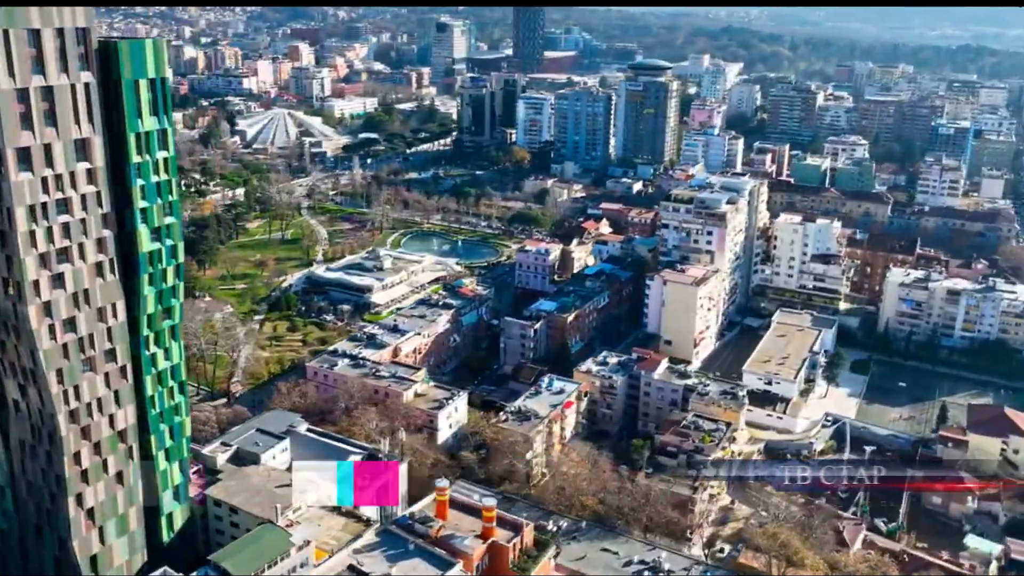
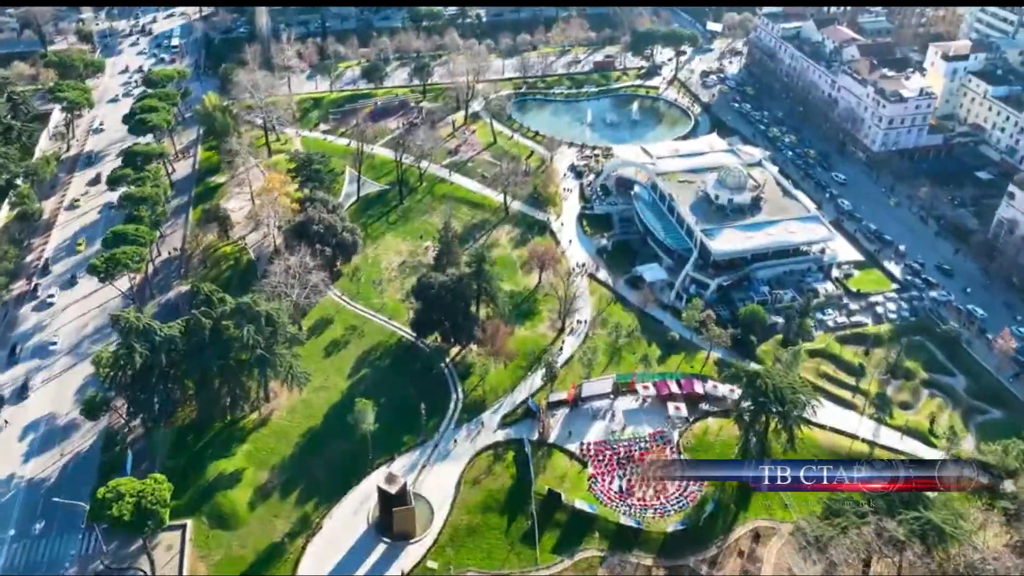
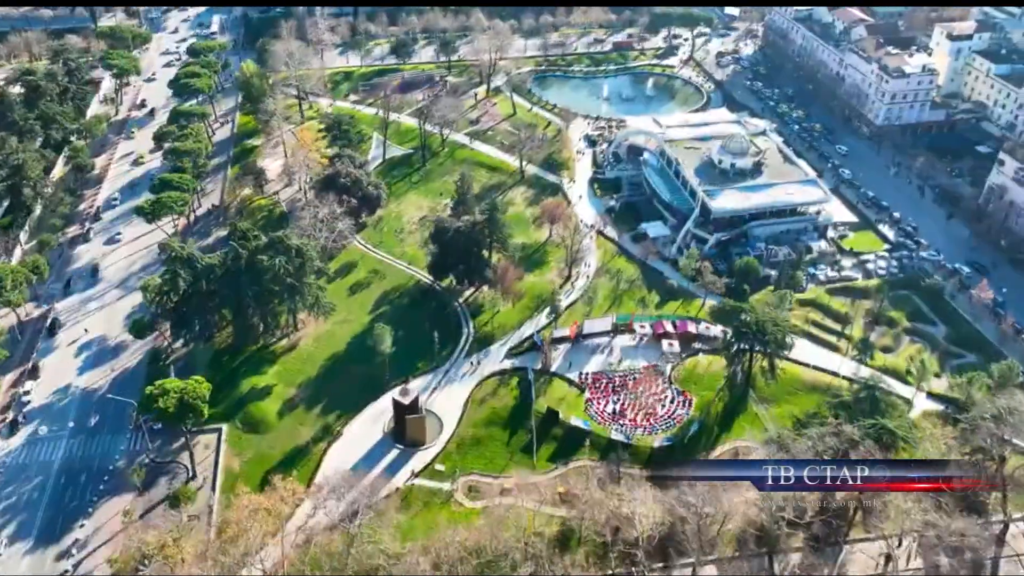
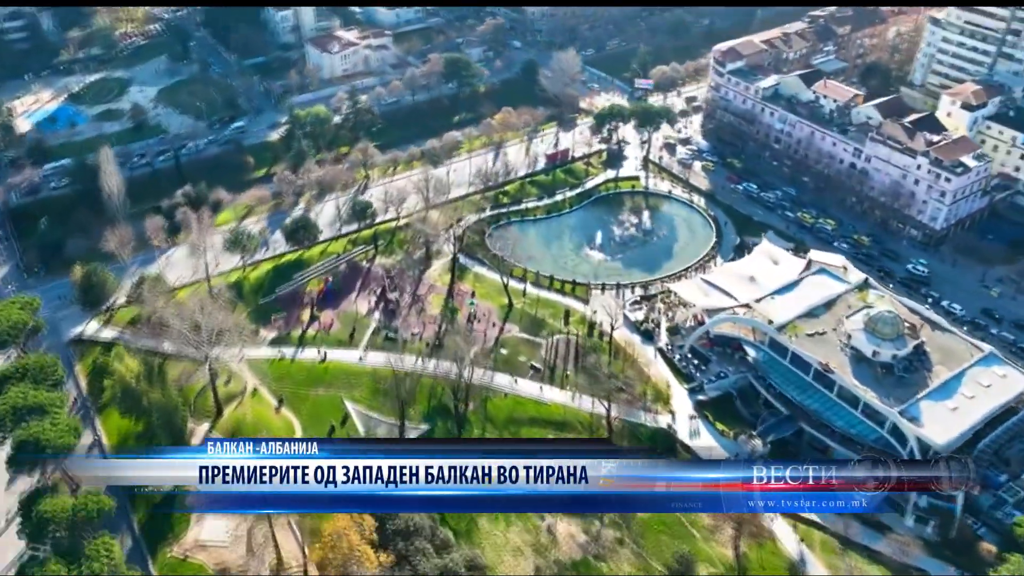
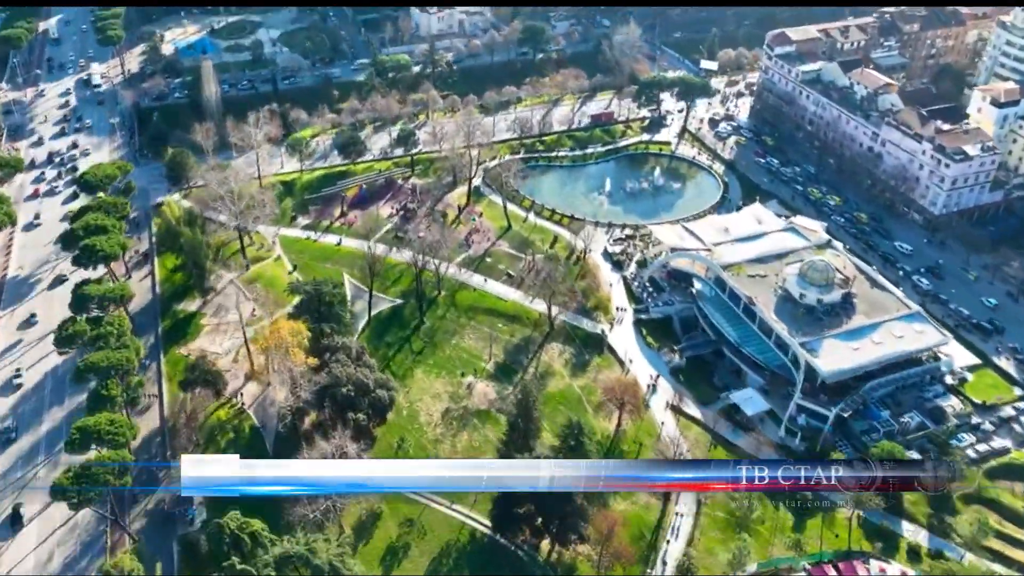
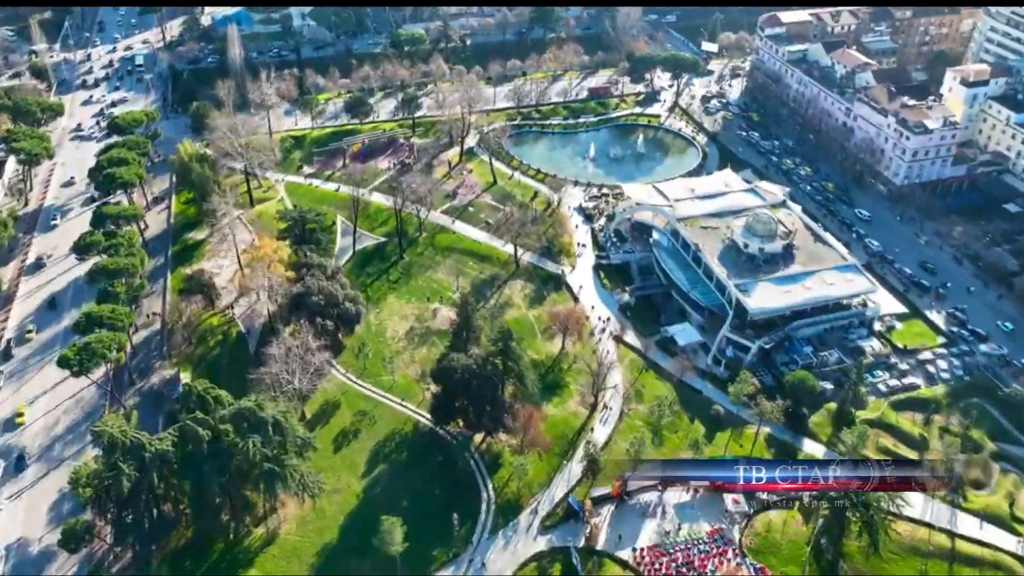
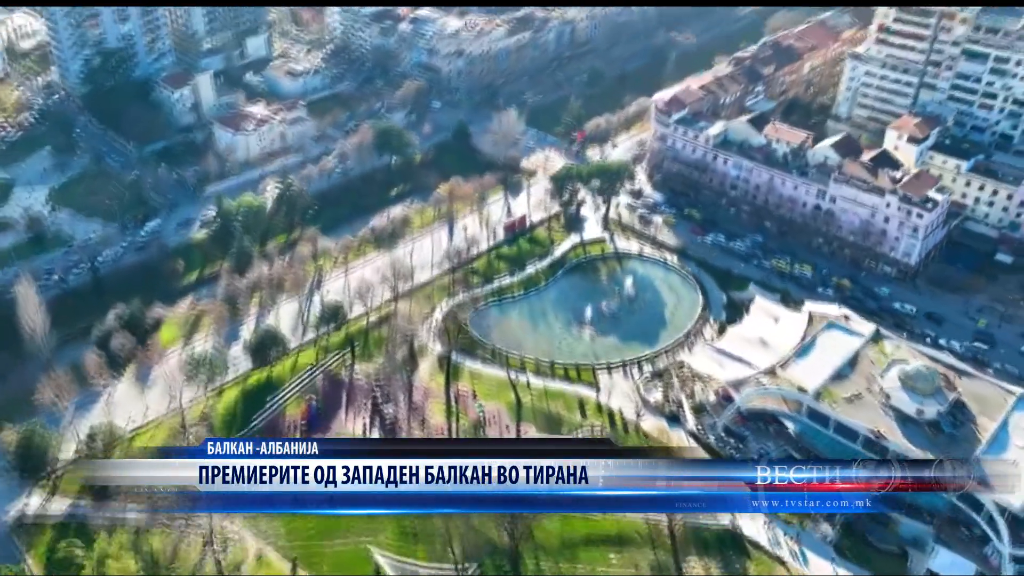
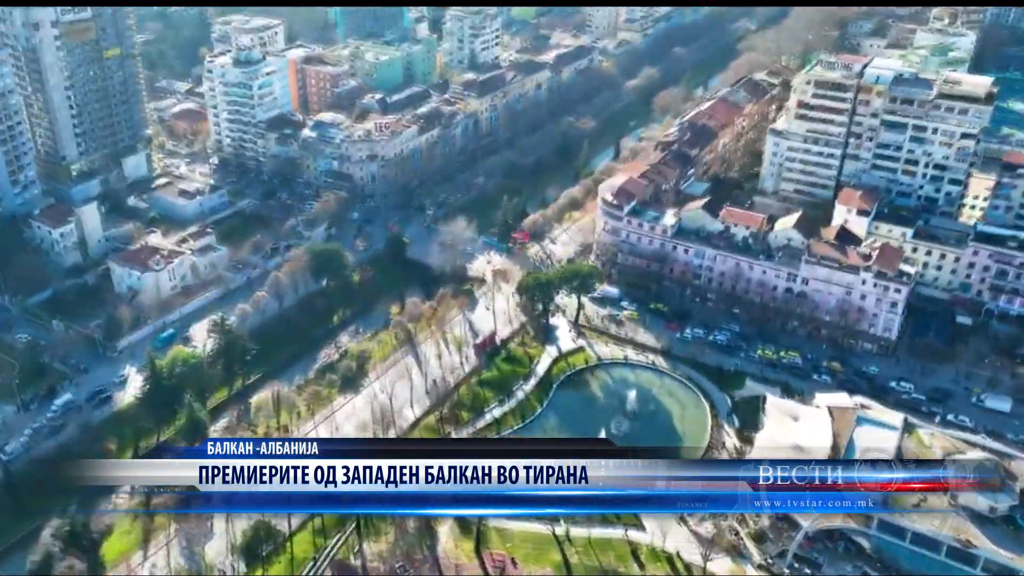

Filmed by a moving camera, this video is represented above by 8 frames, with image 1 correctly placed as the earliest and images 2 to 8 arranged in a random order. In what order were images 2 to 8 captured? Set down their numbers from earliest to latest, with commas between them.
3, 2, 6, 5, 4, 7, 8
